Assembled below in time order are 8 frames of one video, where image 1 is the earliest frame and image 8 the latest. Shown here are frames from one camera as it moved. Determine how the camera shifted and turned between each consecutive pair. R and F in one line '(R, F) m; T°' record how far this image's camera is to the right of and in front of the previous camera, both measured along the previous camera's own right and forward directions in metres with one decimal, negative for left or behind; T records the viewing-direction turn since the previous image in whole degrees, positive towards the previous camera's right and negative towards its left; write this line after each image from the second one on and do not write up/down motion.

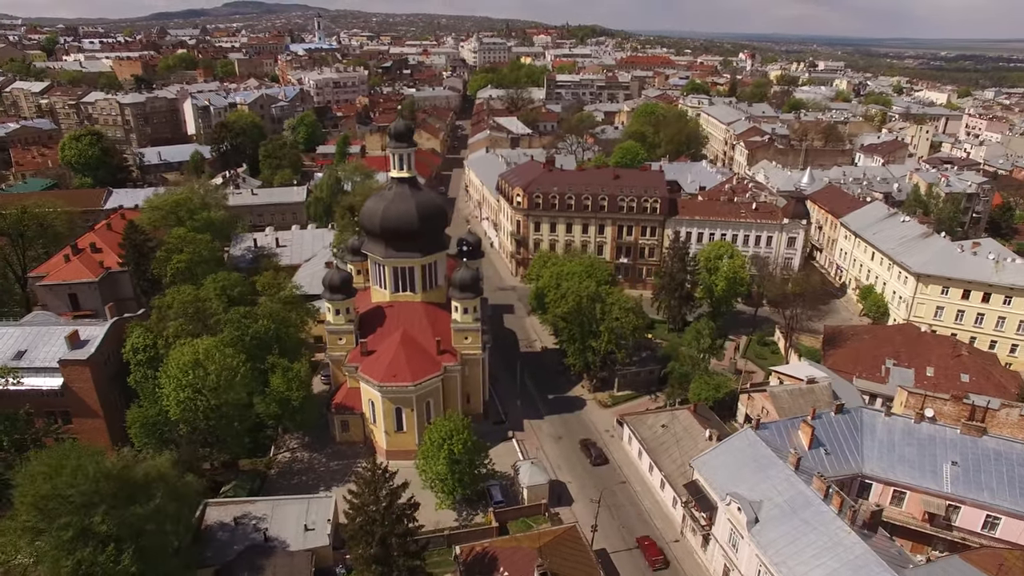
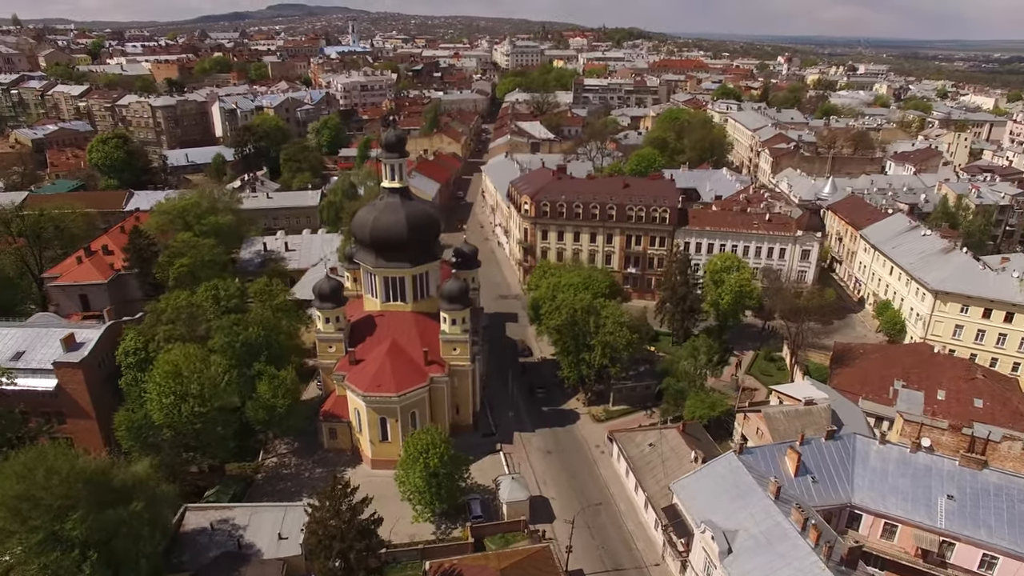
(+2.9, +0.6) m; -3°
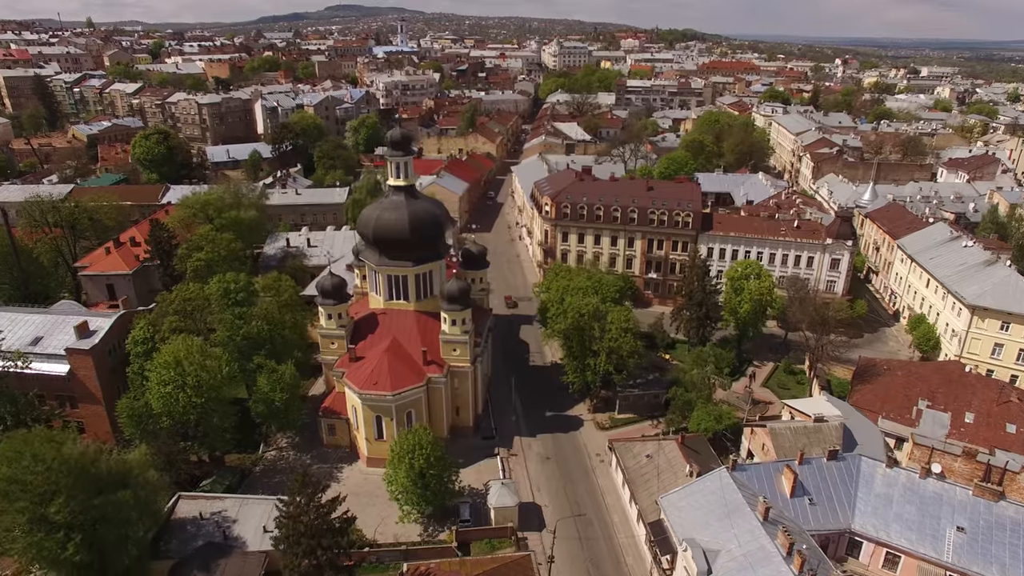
(+2.9, +0.7) m; -4°
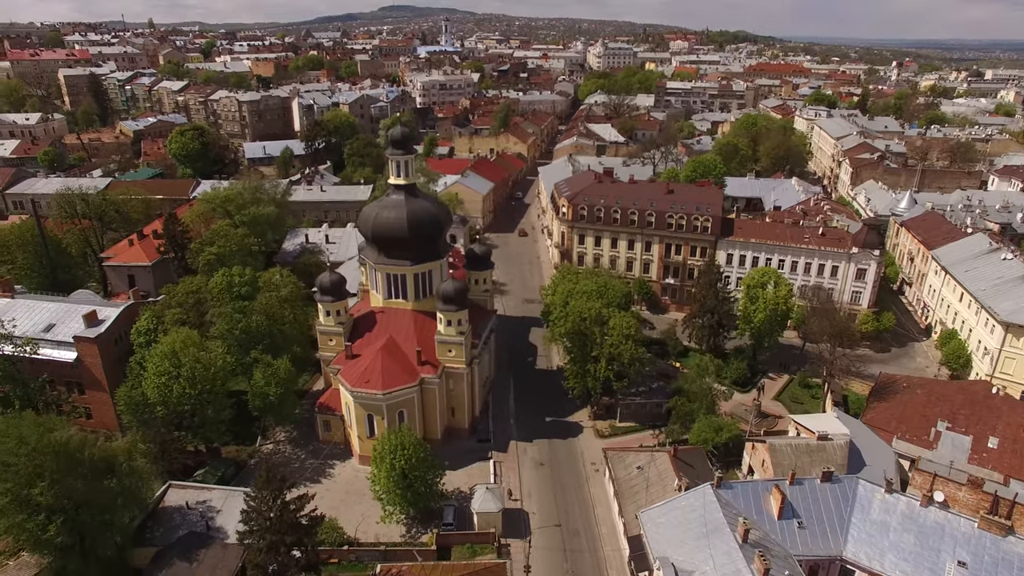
(+3.0, +0.8) m; -4°
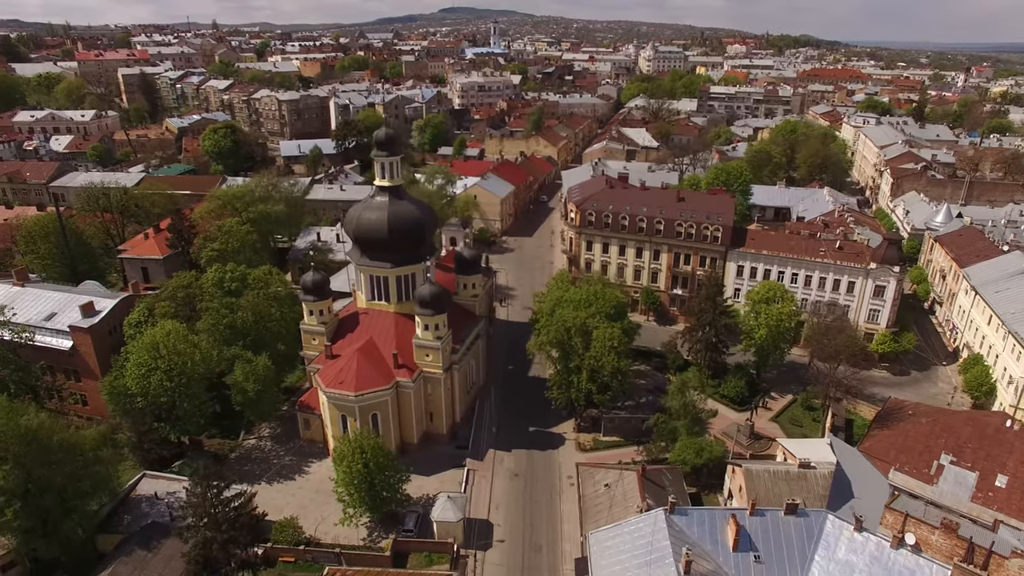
(+4.5, +0.9) m; -5°
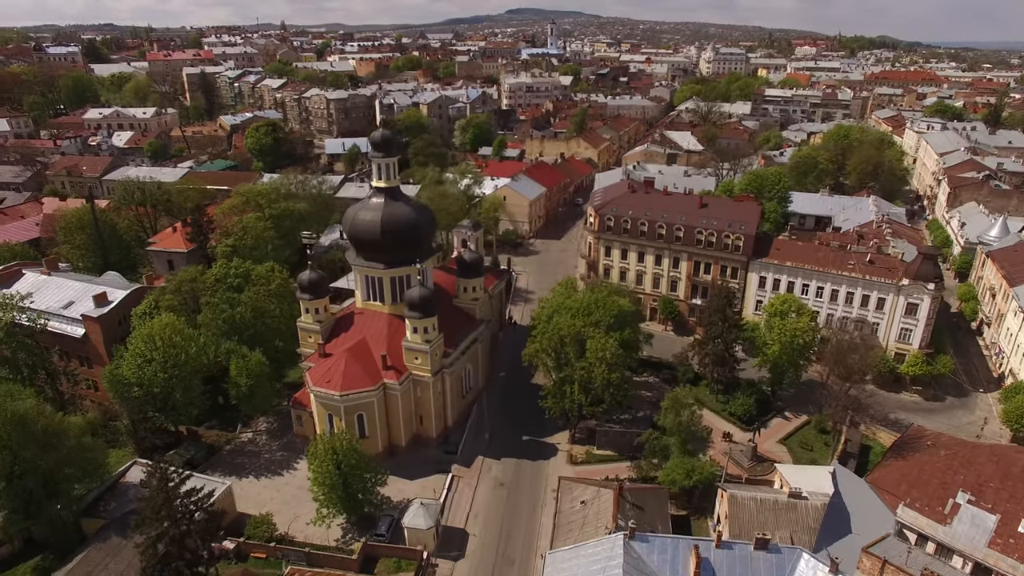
(+4.2, +1.1) m; -5°
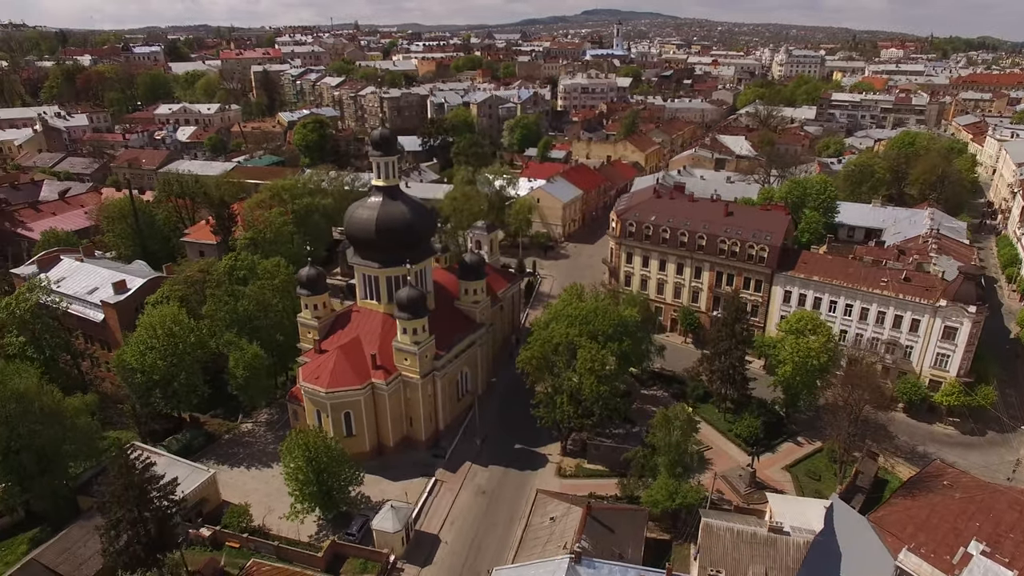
(+4.7, +1.2) m; -6°
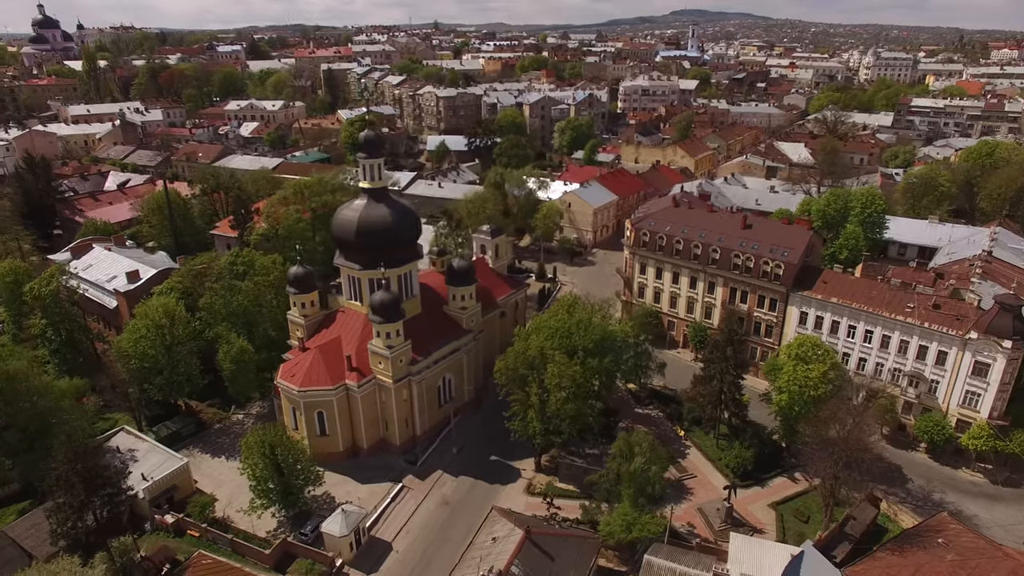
(+6.1, +1.5) m; -7°
